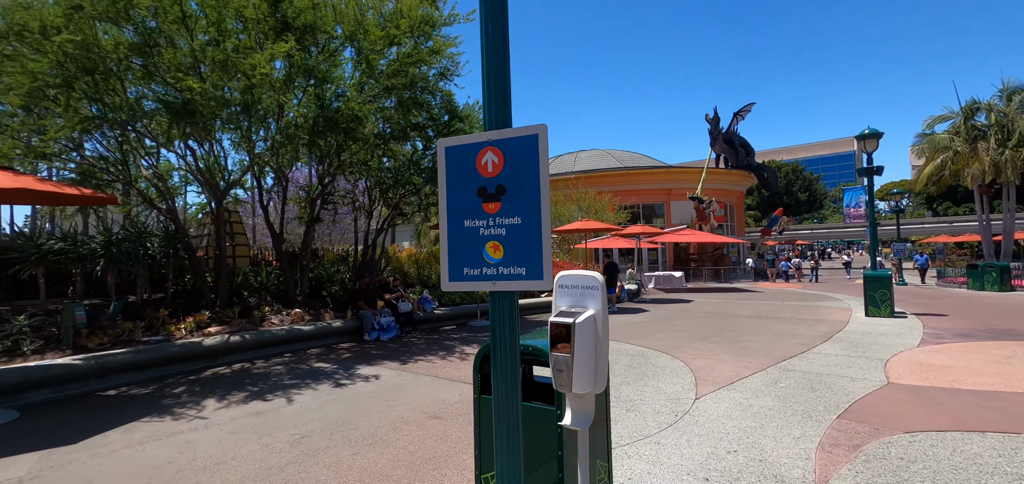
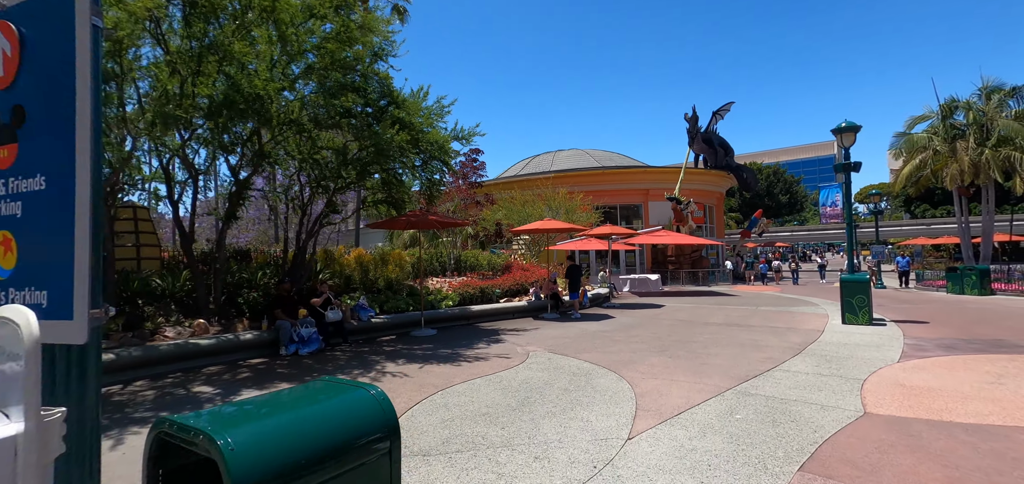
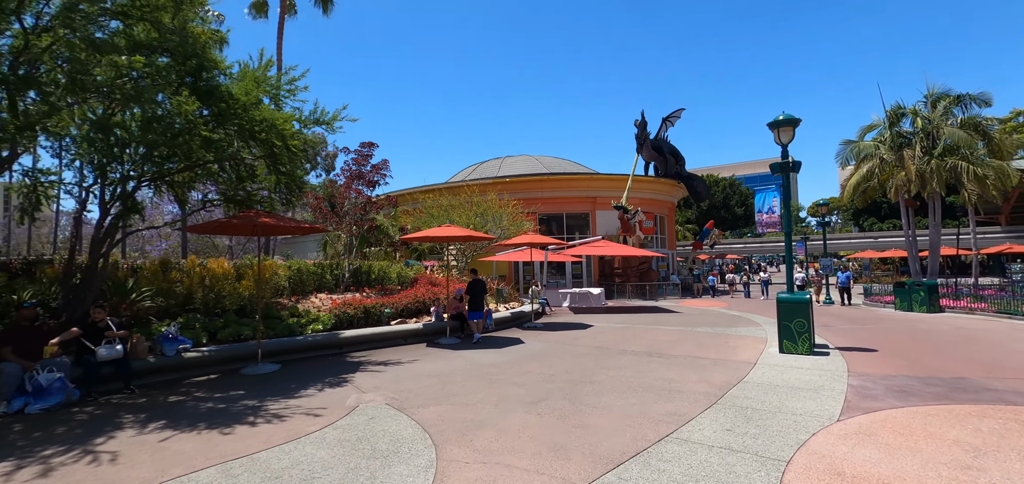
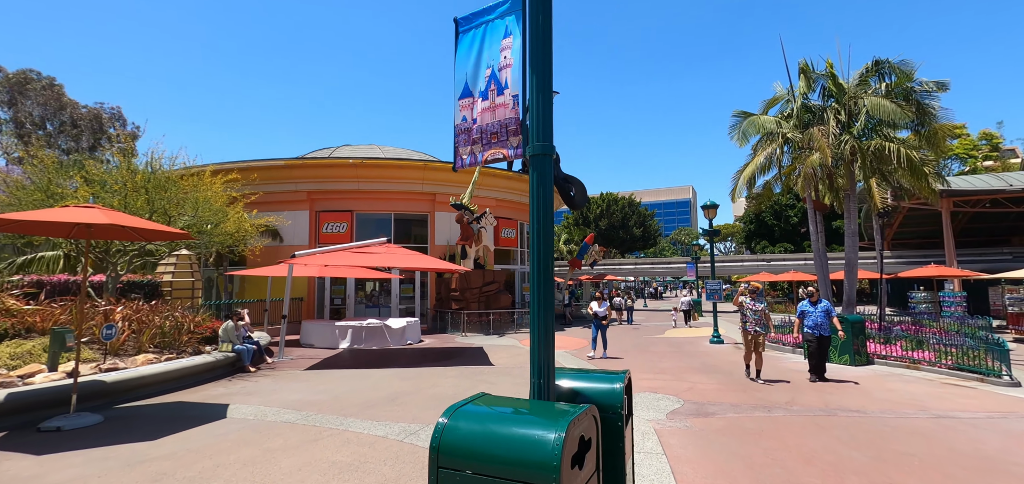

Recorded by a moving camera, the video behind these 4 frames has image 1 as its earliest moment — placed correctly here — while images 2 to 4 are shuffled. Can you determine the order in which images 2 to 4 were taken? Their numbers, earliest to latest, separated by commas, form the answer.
2, 3, 4
